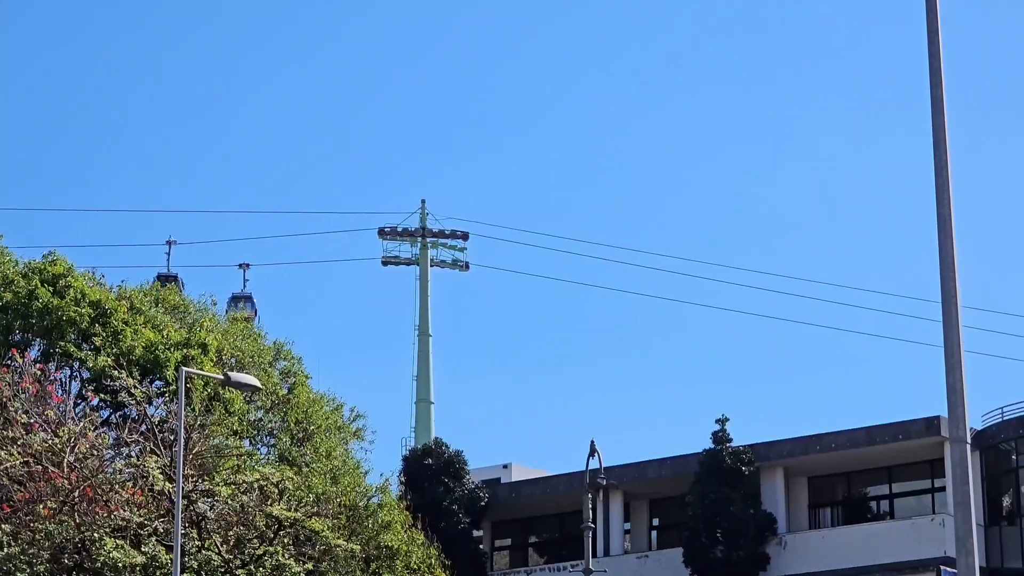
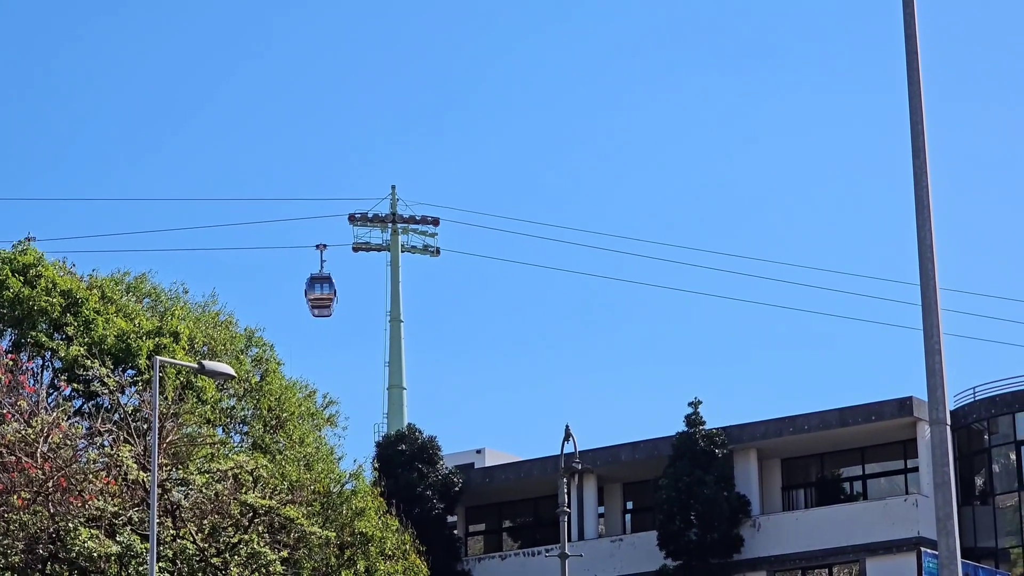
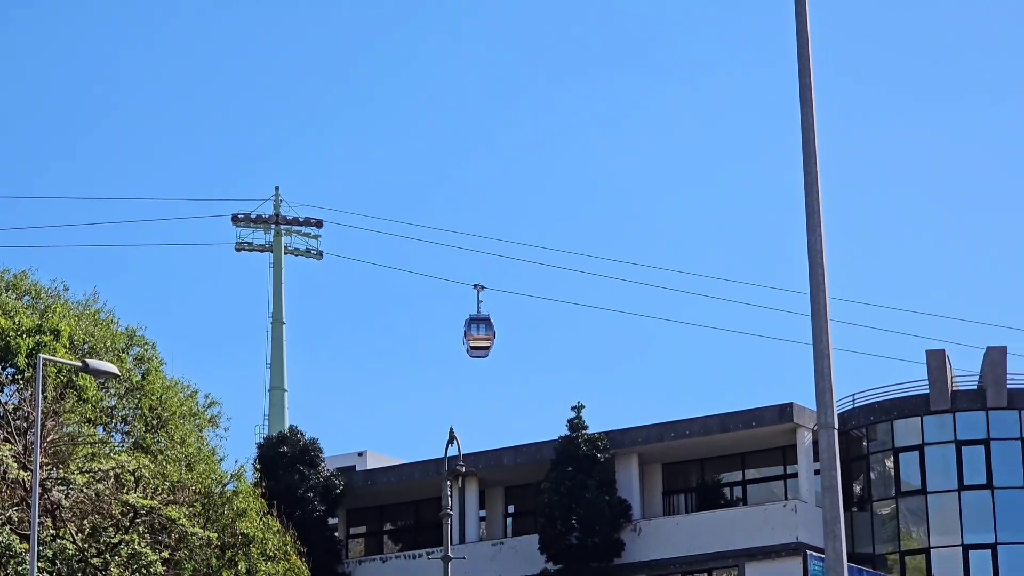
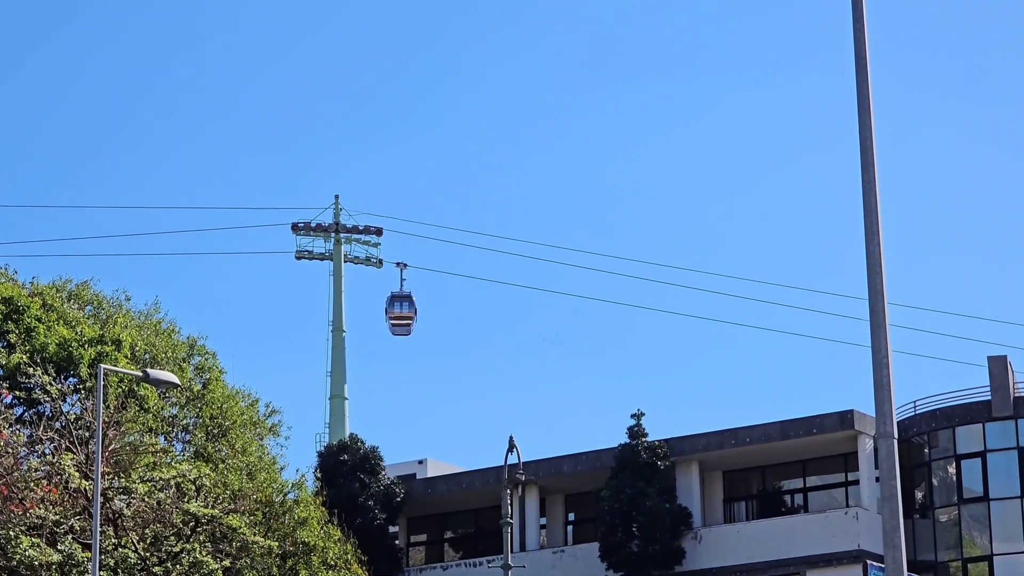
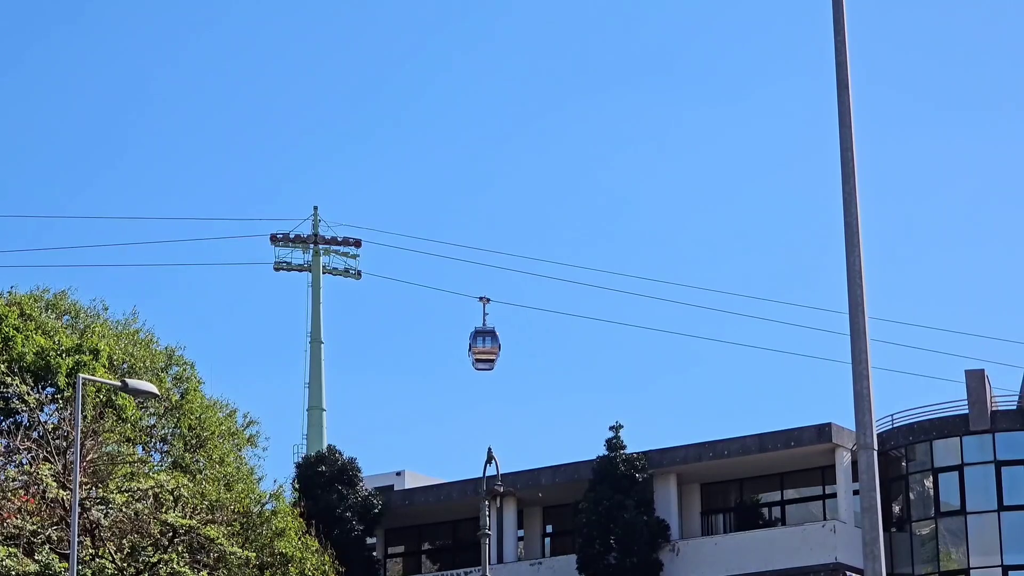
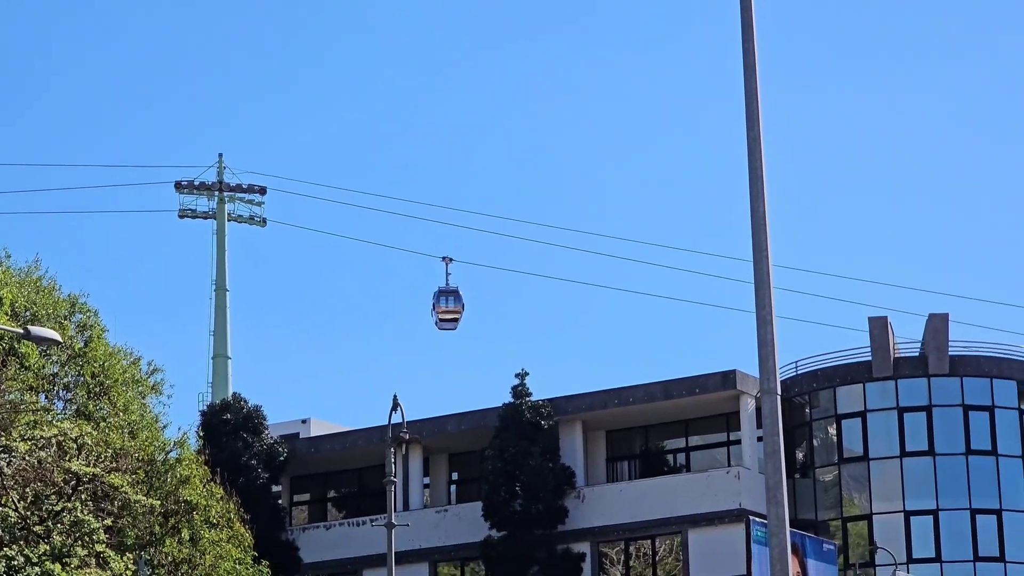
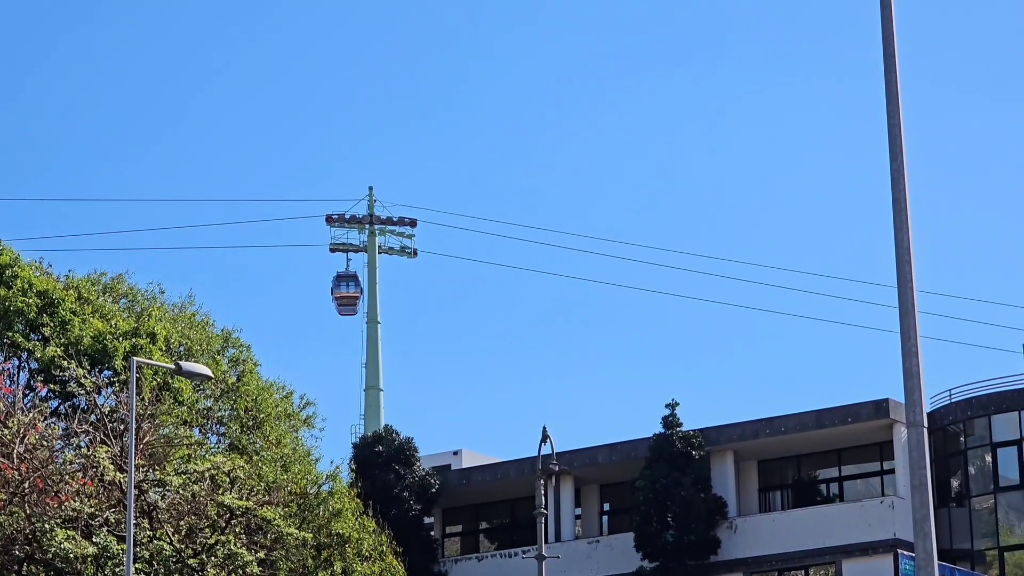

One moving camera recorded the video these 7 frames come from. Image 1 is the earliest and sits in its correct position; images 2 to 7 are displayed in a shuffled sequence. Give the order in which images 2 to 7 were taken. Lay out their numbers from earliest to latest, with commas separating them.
2, 7, 4, 5, 3, 6
